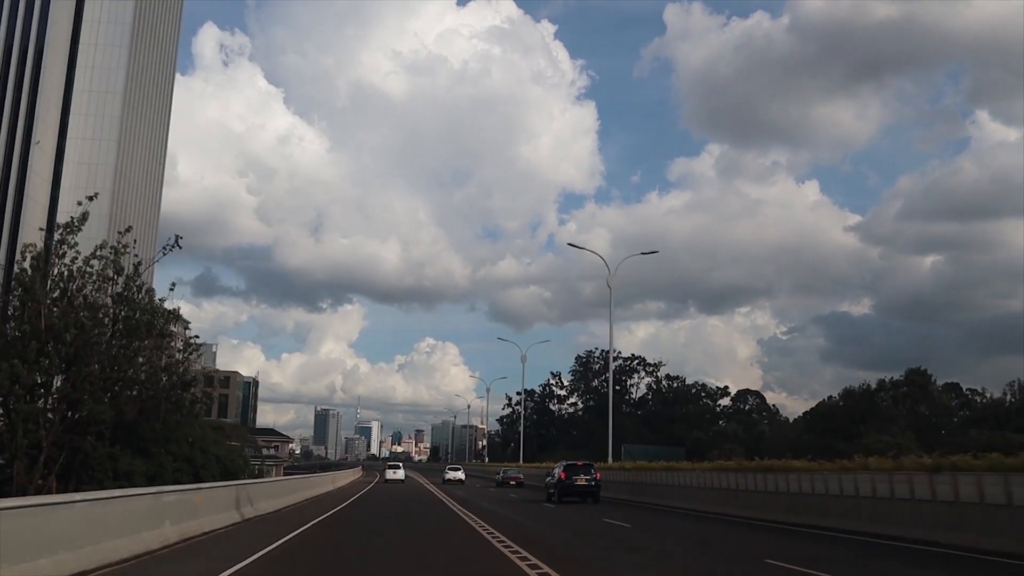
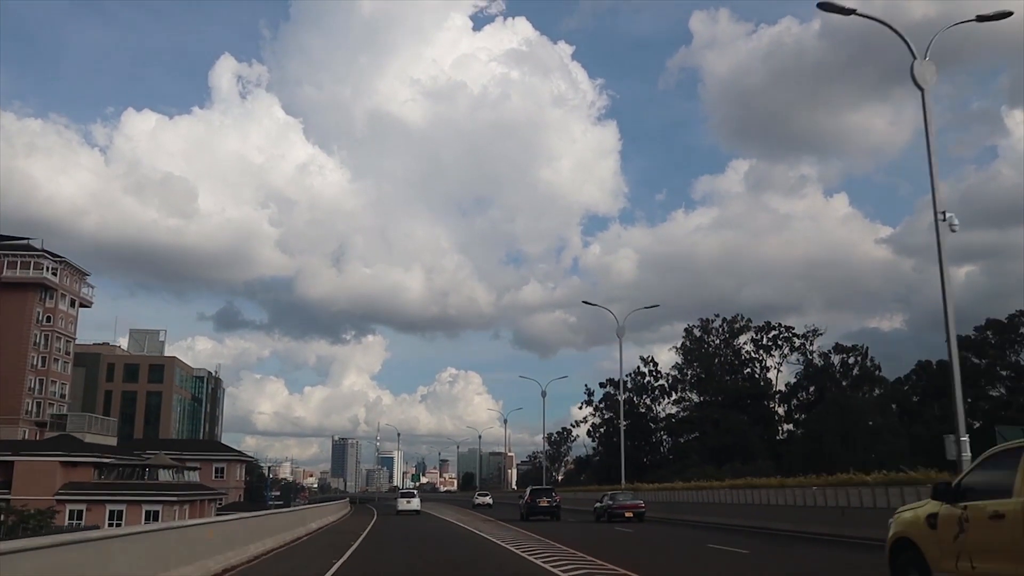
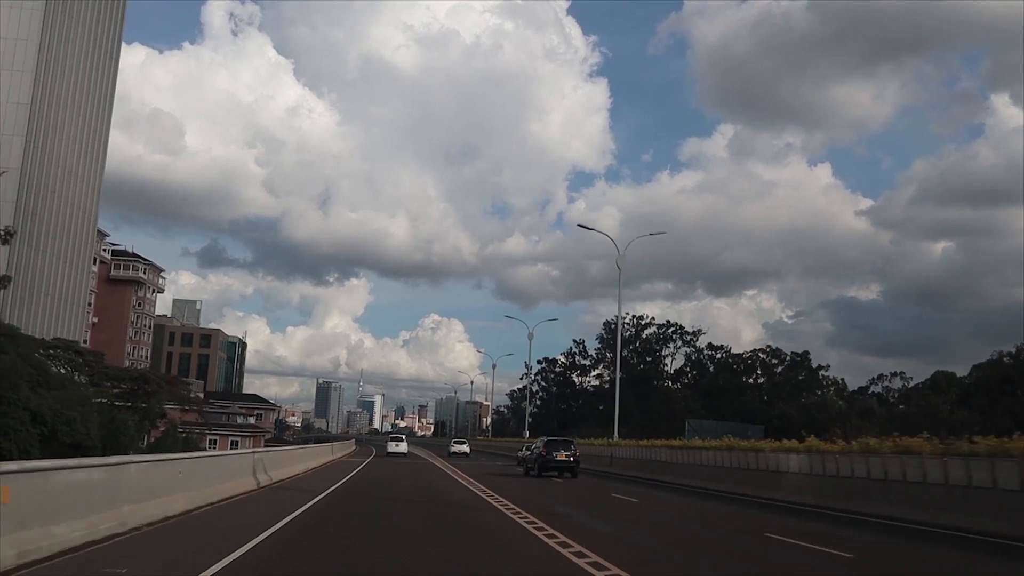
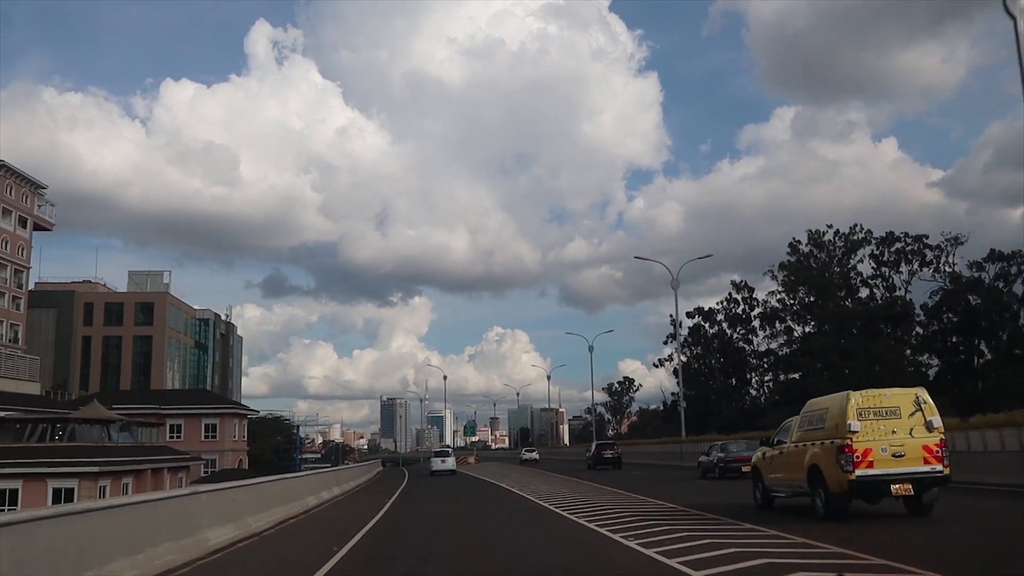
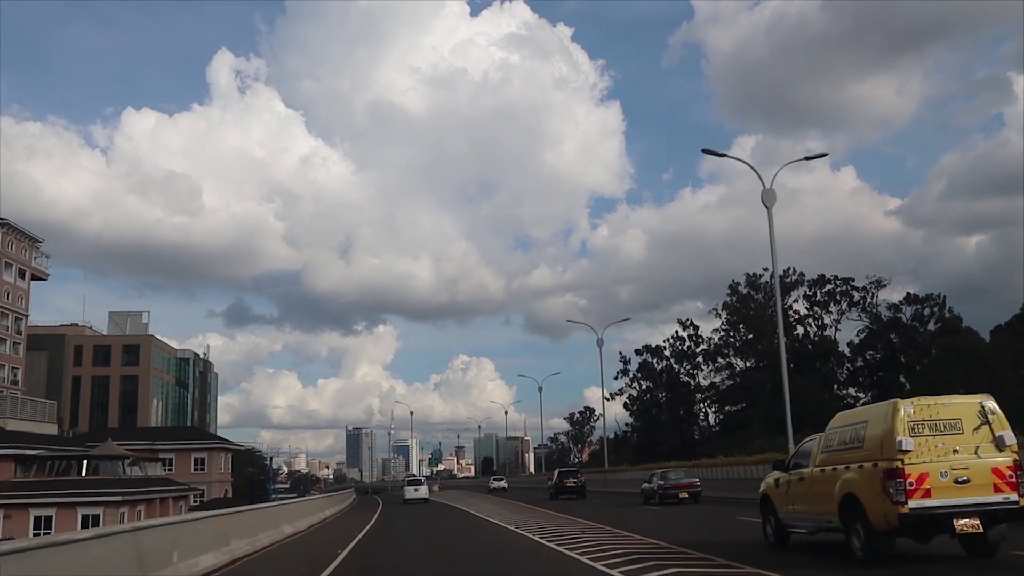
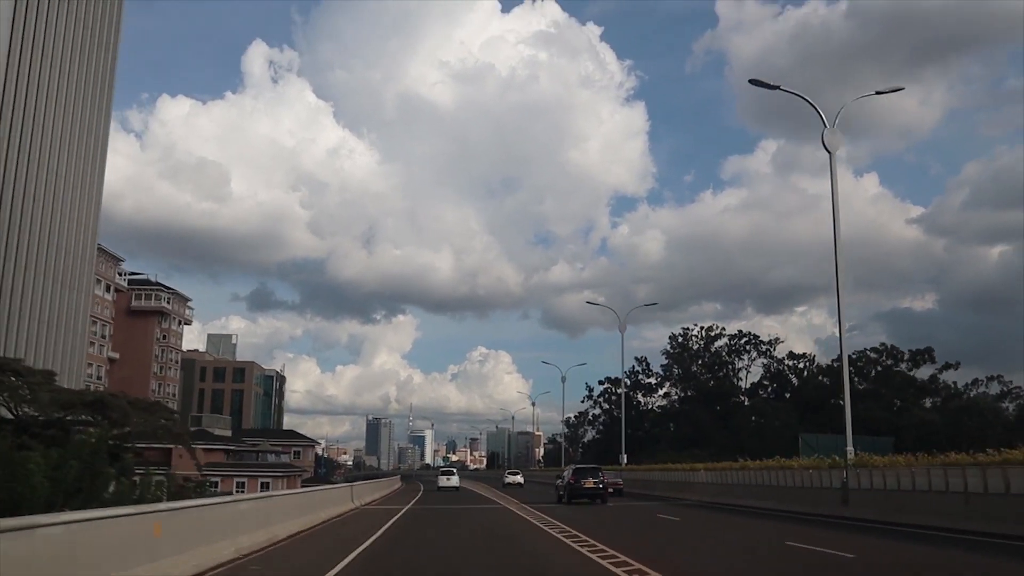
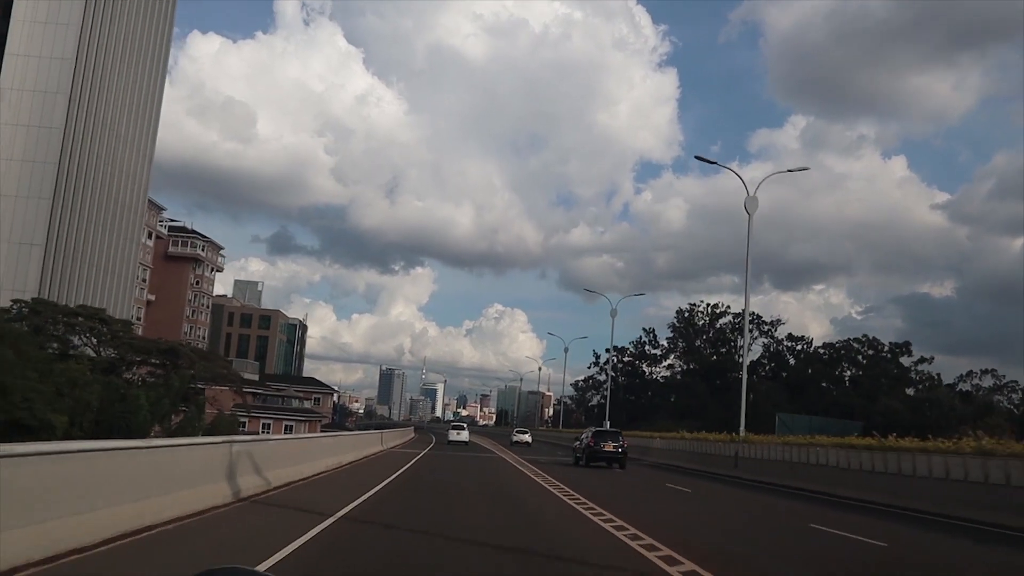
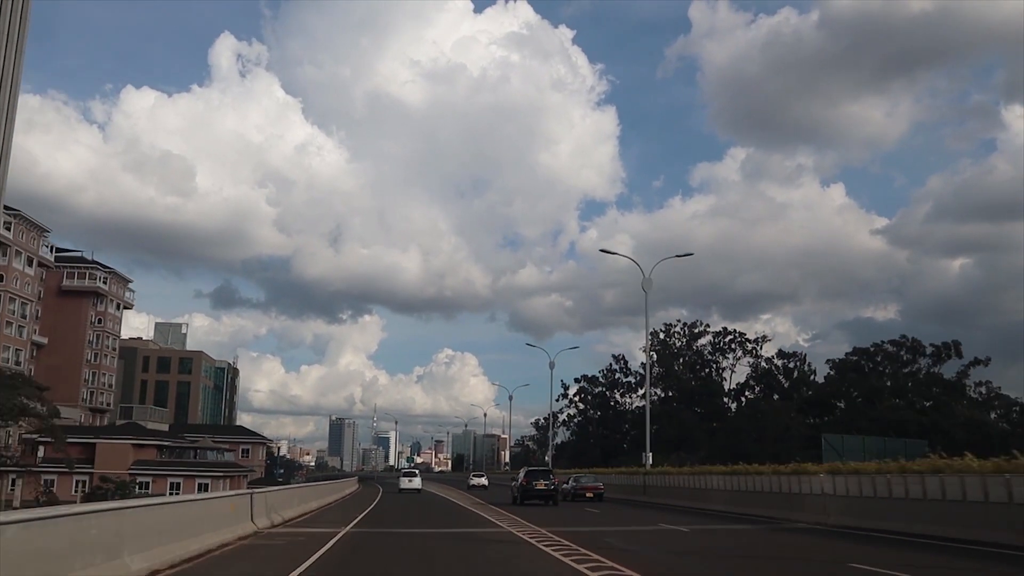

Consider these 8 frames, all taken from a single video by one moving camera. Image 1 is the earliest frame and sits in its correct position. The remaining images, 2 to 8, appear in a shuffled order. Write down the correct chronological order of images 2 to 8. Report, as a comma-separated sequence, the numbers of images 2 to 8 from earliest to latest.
3, 7, 6, 8, 2, 5, 4
